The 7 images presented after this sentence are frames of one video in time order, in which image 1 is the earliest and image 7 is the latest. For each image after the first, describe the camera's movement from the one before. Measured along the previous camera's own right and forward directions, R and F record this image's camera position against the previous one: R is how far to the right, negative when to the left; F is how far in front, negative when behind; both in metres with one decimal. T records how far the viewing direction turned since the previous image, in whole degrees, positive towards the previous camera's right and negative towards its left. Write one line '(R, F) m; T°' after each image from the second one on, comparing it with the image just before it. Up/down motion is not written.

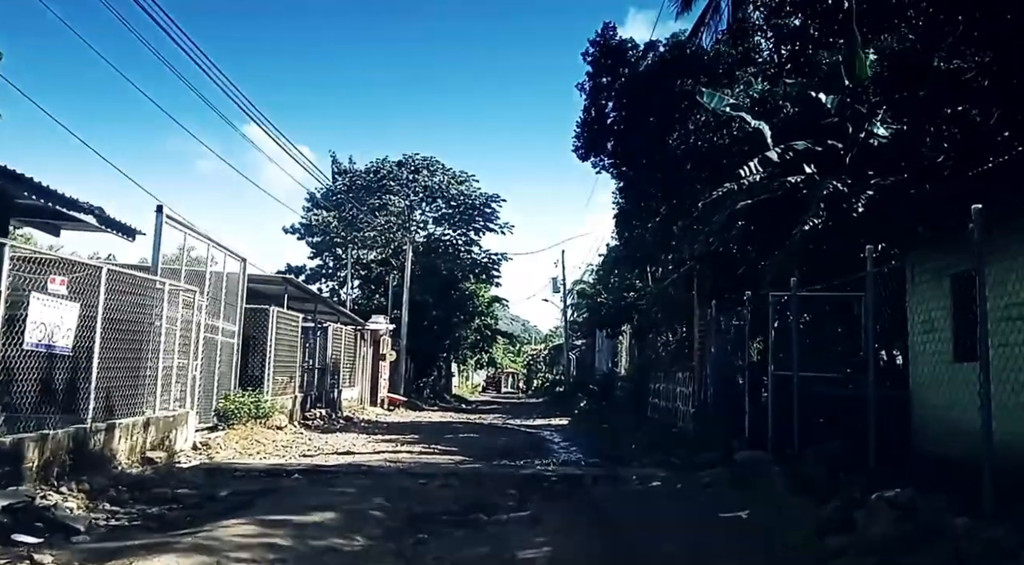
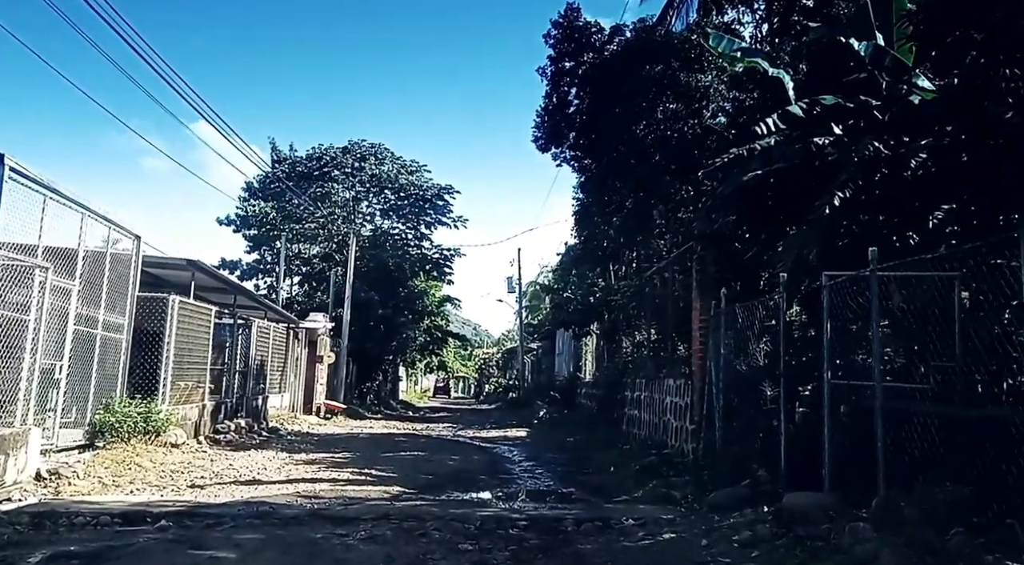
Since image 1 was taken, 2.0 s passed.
(0.0, +2.6) m; +3°
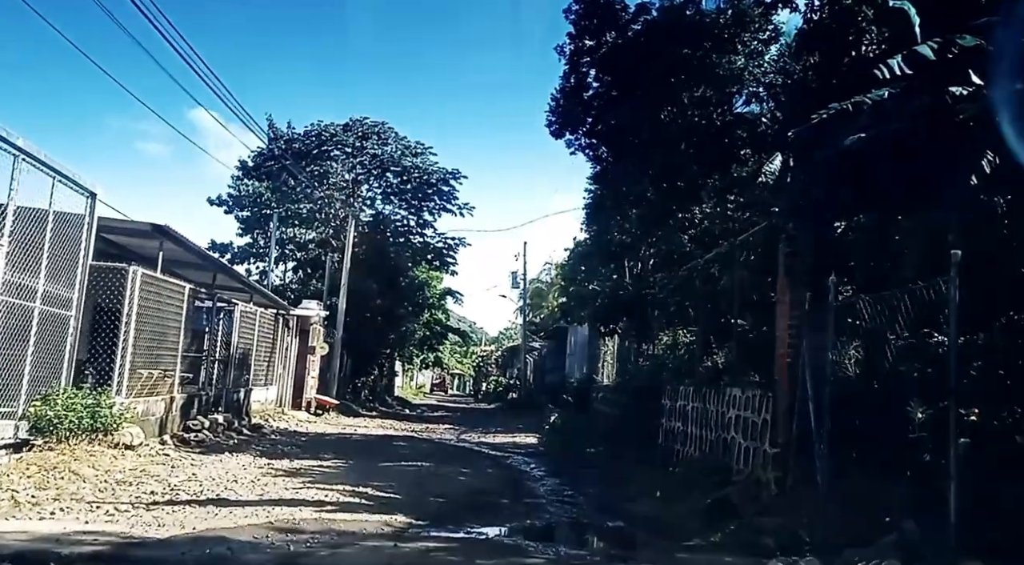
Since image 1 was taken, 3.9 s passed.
(-0.4, +2.1) m; 0°
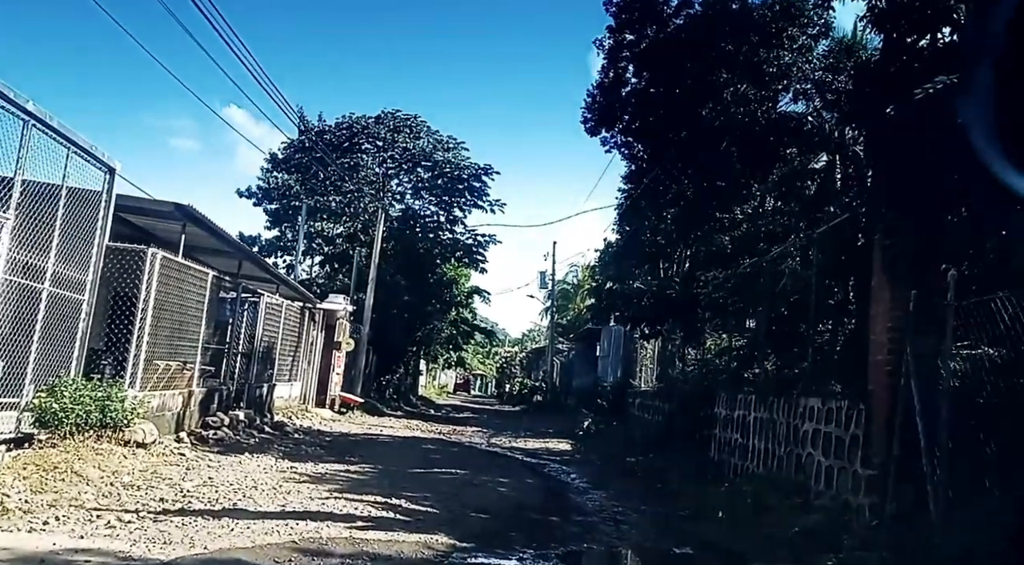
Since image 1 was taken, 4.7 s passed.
(-0.3, +0.9) m; -1°
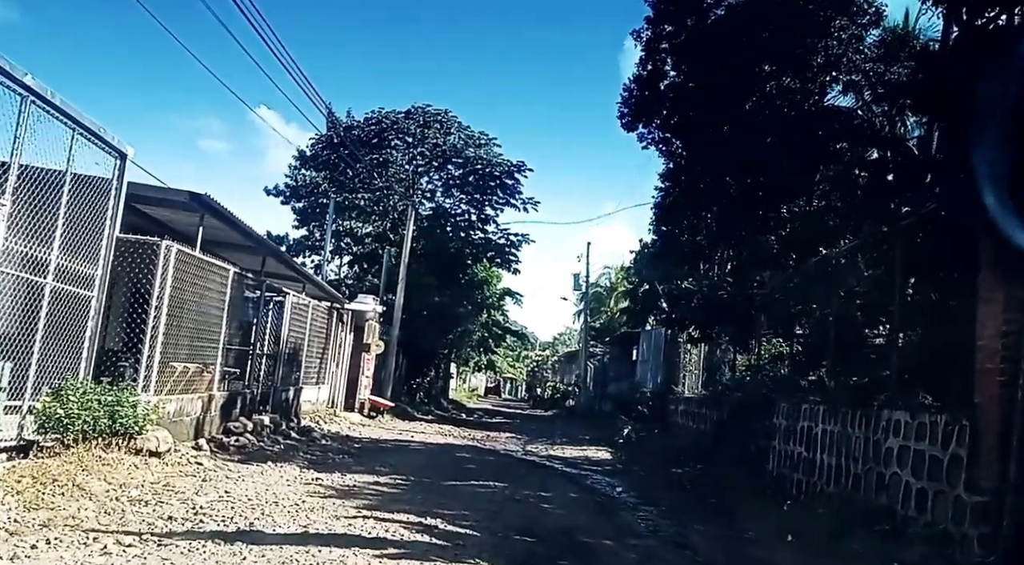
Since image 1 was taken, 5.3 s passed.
(-0.2, +0.8) m; -2°
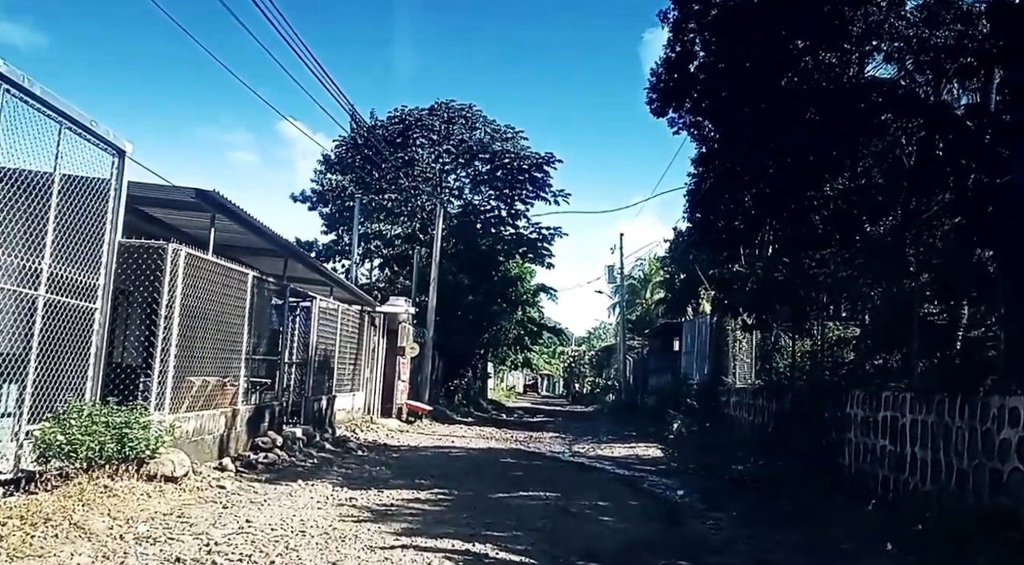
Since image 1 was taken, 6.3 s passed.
(-0.1, +0.9) m; -2°
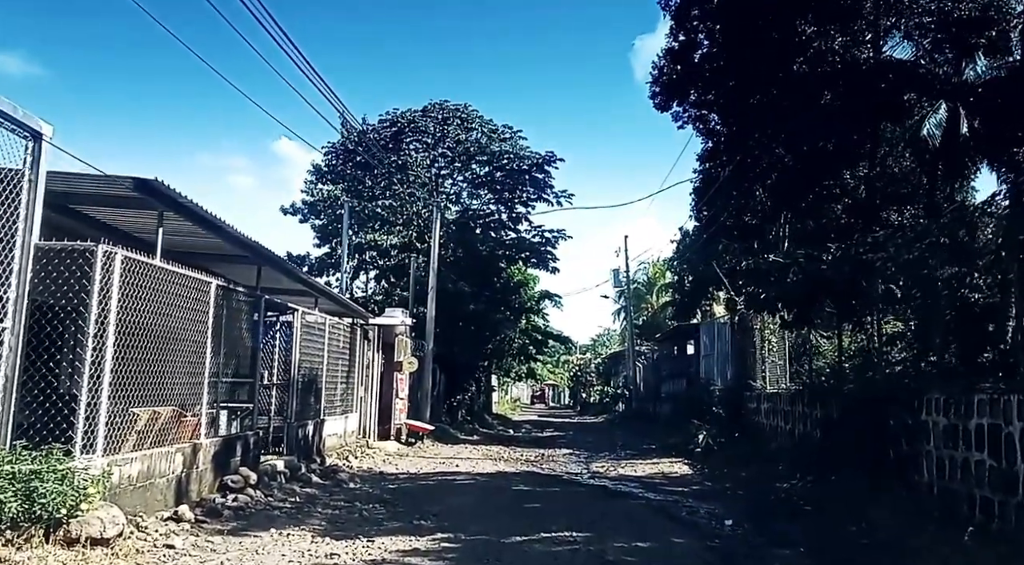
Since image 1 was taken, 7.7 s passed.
(-0.1, +1.6) m; 0°
